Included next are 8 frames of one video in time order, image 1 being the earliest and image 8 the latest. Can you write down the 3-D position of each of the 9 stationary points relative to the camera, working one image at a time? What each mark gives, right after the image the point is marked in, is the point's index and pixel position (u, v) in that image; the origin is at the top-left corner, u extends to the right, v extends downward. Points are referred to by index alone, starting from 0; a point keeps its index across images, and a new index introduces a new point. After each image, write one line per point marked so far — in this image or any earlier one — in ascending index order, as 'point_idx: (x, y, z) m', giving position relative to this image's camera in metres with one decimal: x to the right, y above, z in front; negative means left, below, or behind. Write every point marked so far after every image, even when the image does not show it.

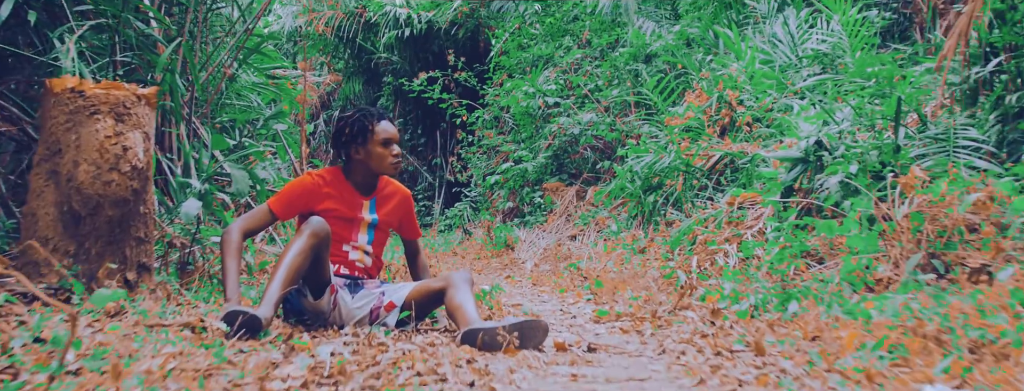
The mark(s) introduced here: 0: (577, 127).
0: (+0.7, +0.6, +6.9) m
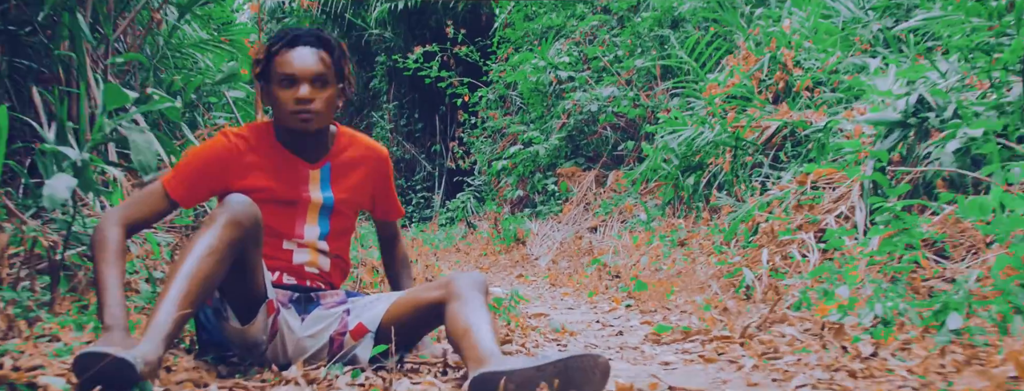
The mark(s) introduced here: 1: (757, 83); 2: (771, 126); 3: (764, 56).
0: (+0.6, +0.6, +5.8) m
1: (+1.3, +0.6, +4.4) m
2: (+1.3, +0.3, +4.1) m
3: (+1.3, +0.7, +4.4) m
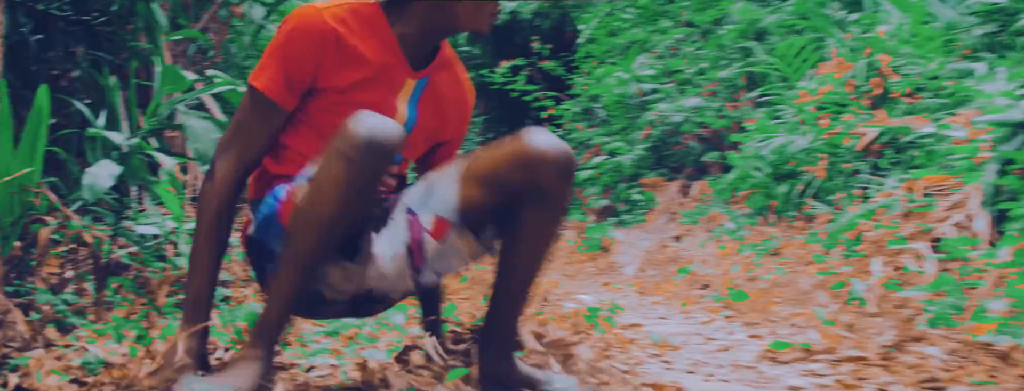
0: (+1.2, +0.6, +5.7) m
1: (+1.8, +0.6, +4.3) m
2: (+1.7, +0.3, +4.0) m
3: (+1.8, +0.7, +4.3) m
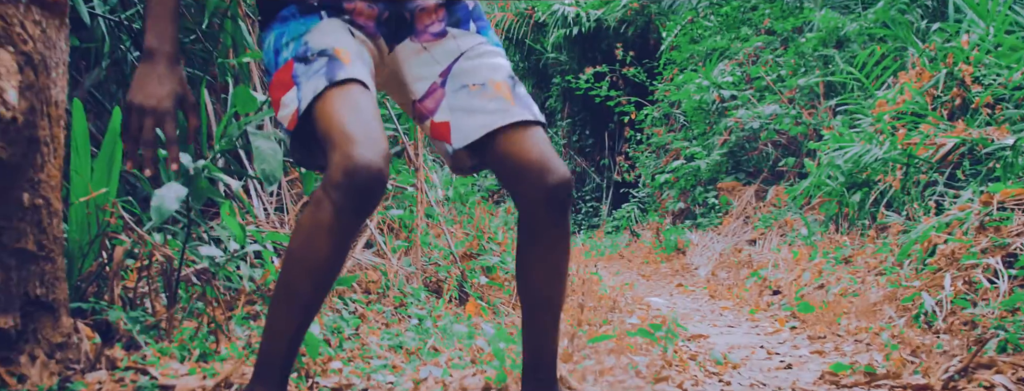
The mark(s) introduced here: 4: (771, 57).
0: (+1.7, +0.5, +5.7) m
1: (+2.2, +0.5, +4.3) m
2: (+2.1, +0.2, +4.0) m
3: (+2.2, +0.6, +4.2) m
4: (+1.8, +1.0, +5.9) m
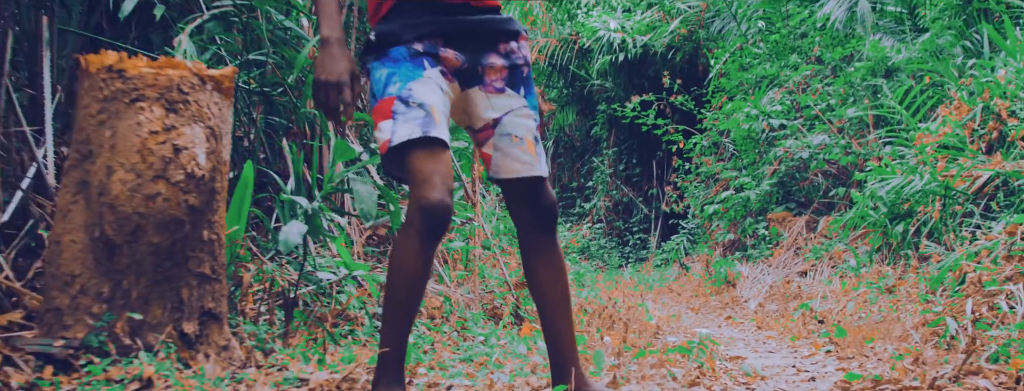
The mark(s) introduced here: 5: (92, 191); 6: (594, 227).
0: (+2.1, +0.3, +5.9) m
1: (+2.4, +0.3, +4.4) m
2: (+2.3, +0.1, +4.1) m
3: (+2.5, +0.5, +4.4) m
4: (+2.2, +0.8, +6.1) m
5: (-0.9, 0.0, +1.8) m
6: (+0.9, -0.3, +9.0) m
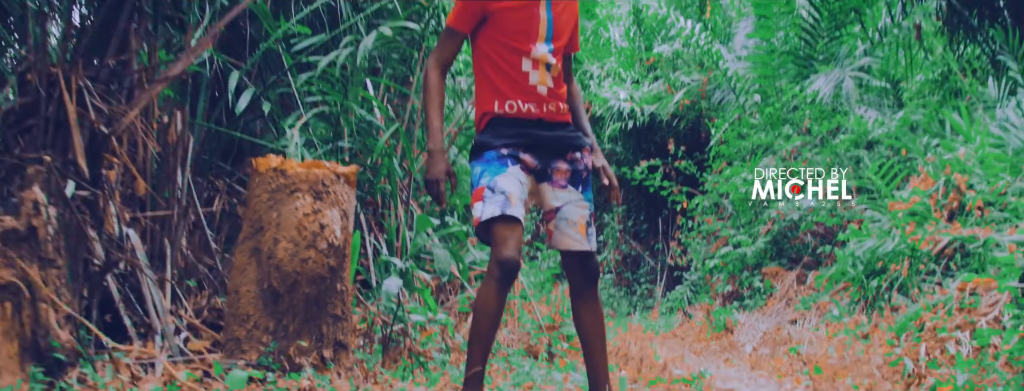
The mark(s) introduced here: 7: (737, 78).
0: (+2.3, -0.1, +6.6) m
1: (+2.6, 0.0, +5.1) m
2: (+2.5, -0.3, +4.8) m
3: (+2.6, +0.1, +5.1) m
4: (+2.4, +0.3, +6.8) m
5: (-0.7, -0.2, +2.5) m
6: (+1.1, -1.0, +9.7) m
7: (+2.1, +1.1, +7.9) m
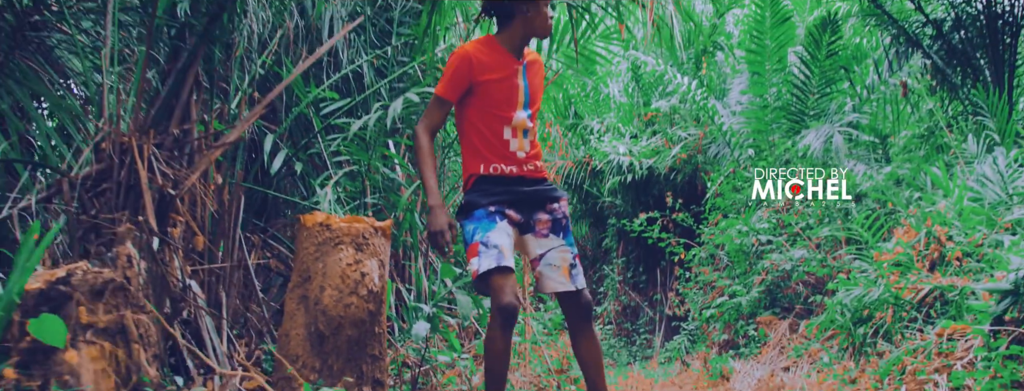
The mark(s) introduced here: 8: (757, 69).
0: (+2.3, -0.6, +6.9) m
1: (+2.7, -0.4, +5.5) m
2: (+2.5, -0.6, +5.1) m
3: (+2.7, -0.2, +5.4) m
4: (+2.5, -0.1, +7.1) m
5: (-0.7, -0.4, +2.8) m
6: (+1.1, -1.6, +9.9) m
7: (+2.2, +0.6, +8.3) m
8: (+2.4, +1.3, +8.3) m
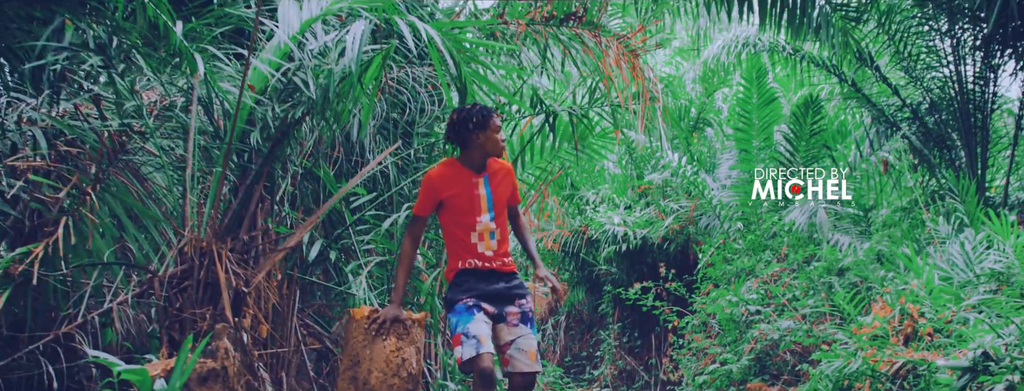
0: (+2.3, -1.2, +7.4) m
1: (+2.7, -0.9, +6.0) m
2: (+2.6, -1.1, +5.6) m
3: (+2.7, -0.8, +5.9) m
4: (+2.5, -0.8, +7.6) m
5: (-0.6, -0.7, +3.3) m
6: (+1.1, -2.5, +10.3) m
7: (+2.2, -0.1, +8.8) m
8: (+2.5, +0.5, +8.9) m
